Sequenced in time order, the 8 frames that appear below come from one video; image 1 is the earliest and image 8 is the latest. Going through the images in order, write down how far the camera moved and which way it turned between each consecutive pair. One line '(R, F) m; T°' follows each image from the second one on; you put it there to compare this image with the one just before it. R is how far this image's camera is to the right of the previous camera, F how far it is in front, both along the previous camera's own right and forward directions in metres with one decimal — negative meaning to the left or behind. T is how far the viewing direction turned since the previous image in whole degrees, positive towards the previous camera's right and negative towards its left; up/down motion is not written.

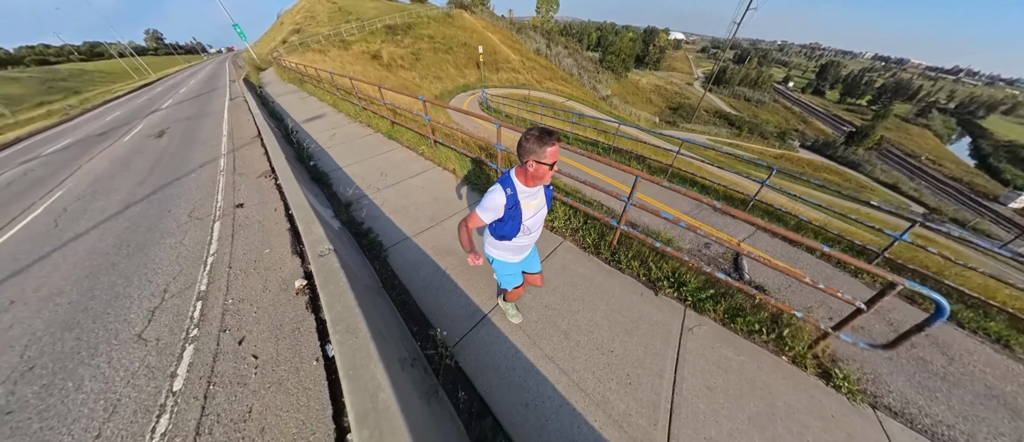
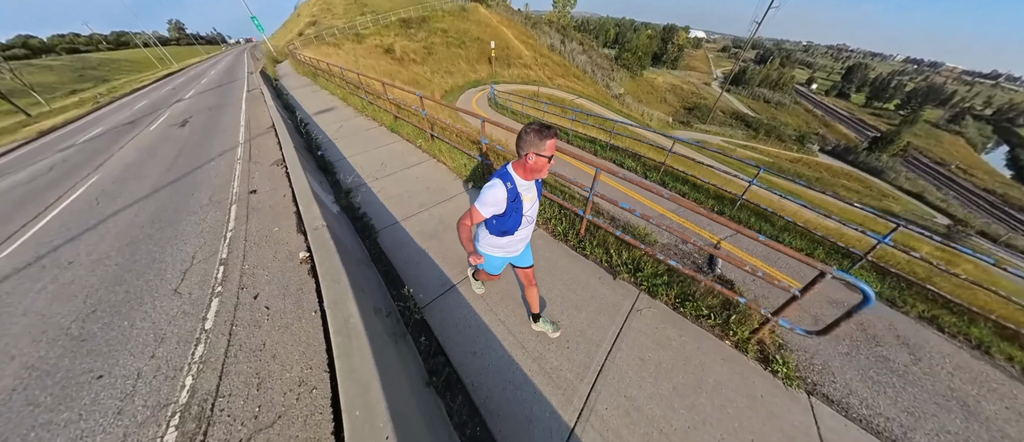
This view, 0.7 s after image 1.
(+0.3, -0.2) m; -2°
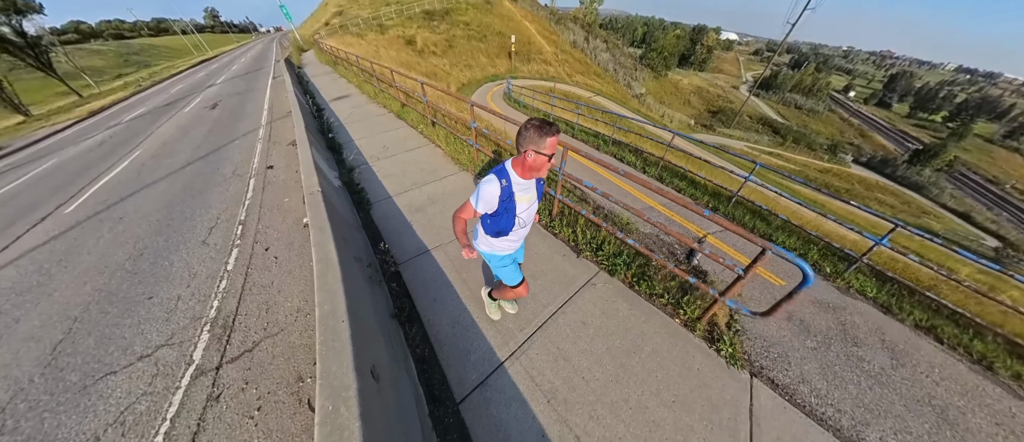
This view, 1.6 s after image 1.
(+0.4, -0.1) m; -3°
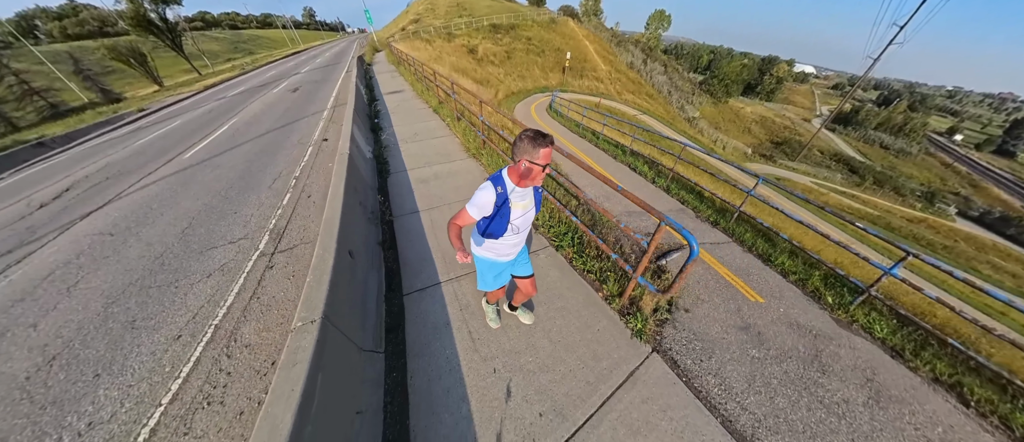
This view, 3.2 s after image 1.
(+0.8, -0.3) m; -8°
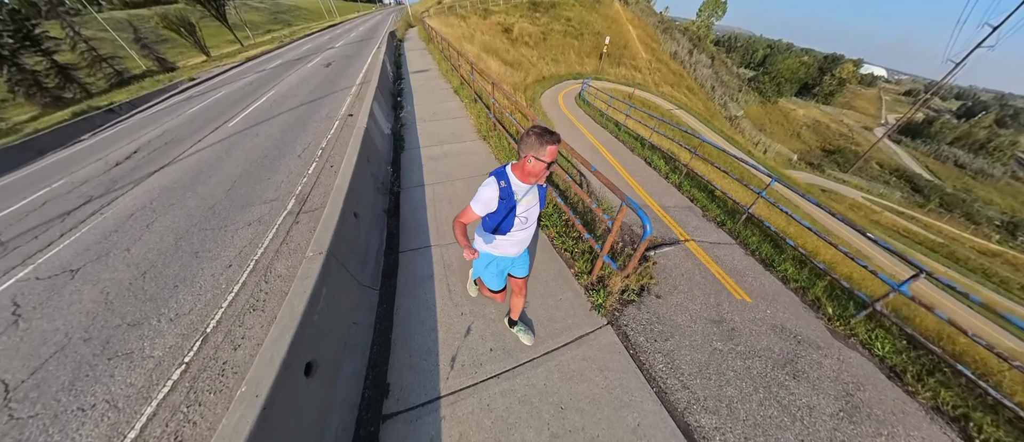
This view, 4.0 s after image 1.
(+0.4, -0.2) m; -4°
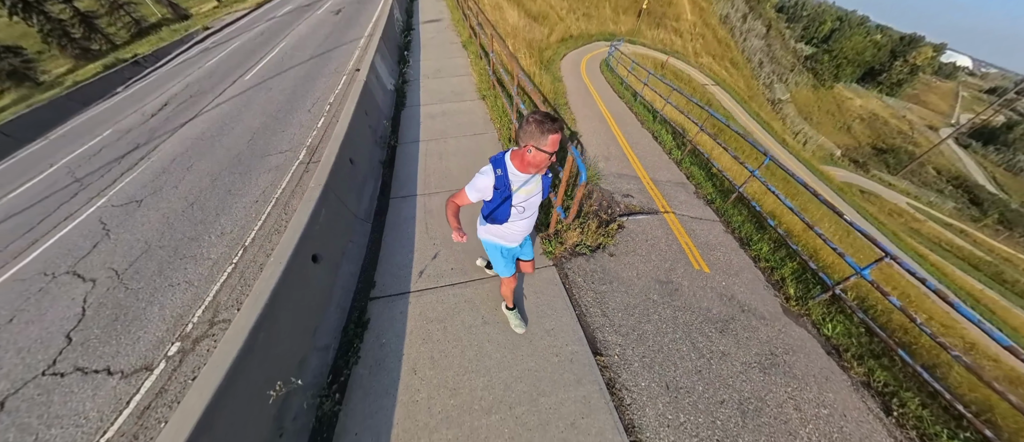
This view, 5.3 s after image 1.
(+0.5, -0.4) m; -3°
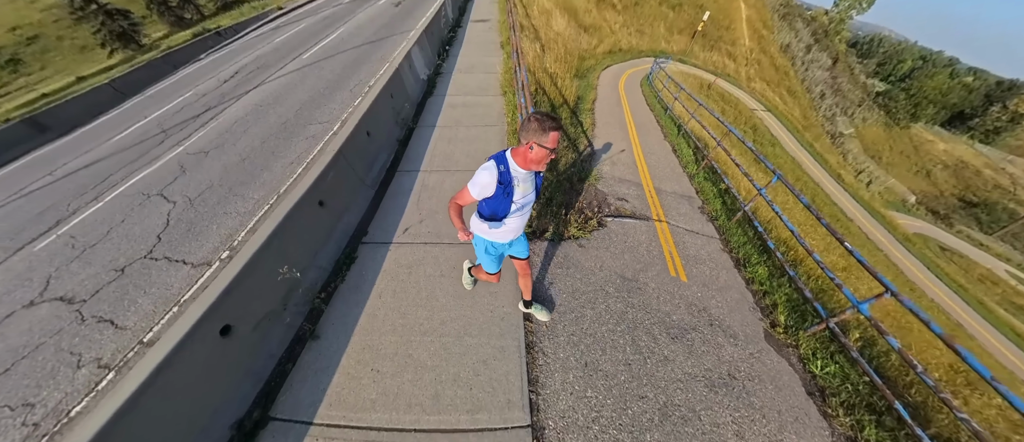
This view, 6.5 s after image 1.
(+0.7, -0.2) m; -6°
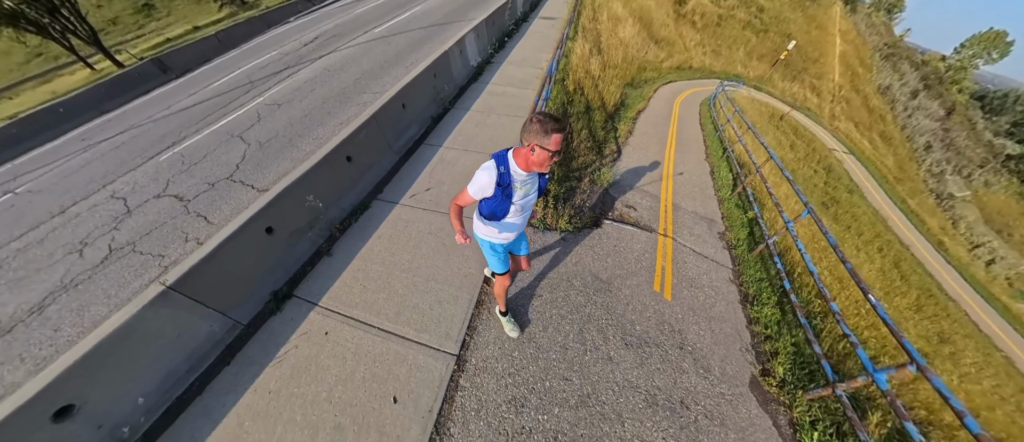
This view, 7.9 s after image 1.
(+0.6, -0.1) m; -8°
